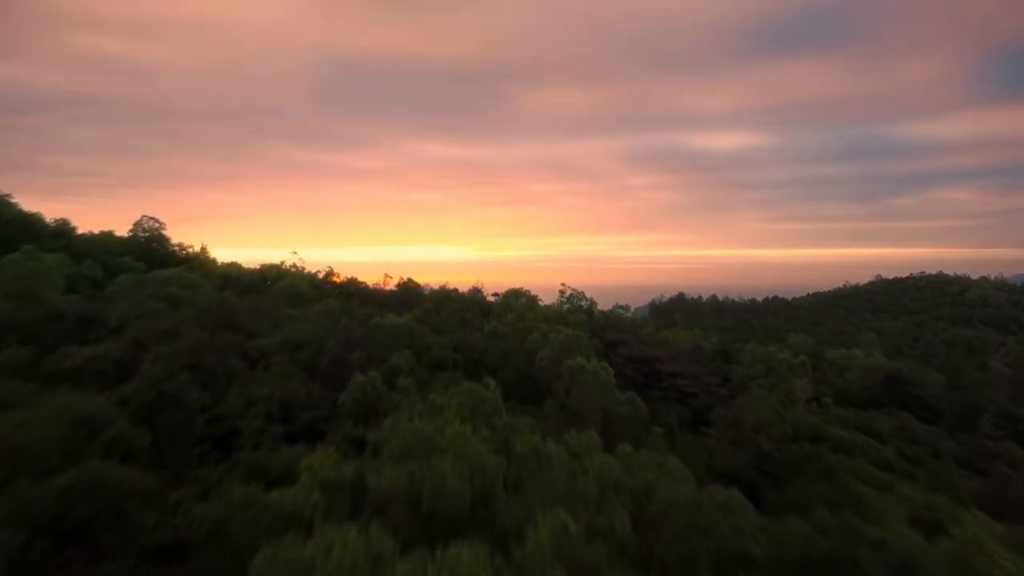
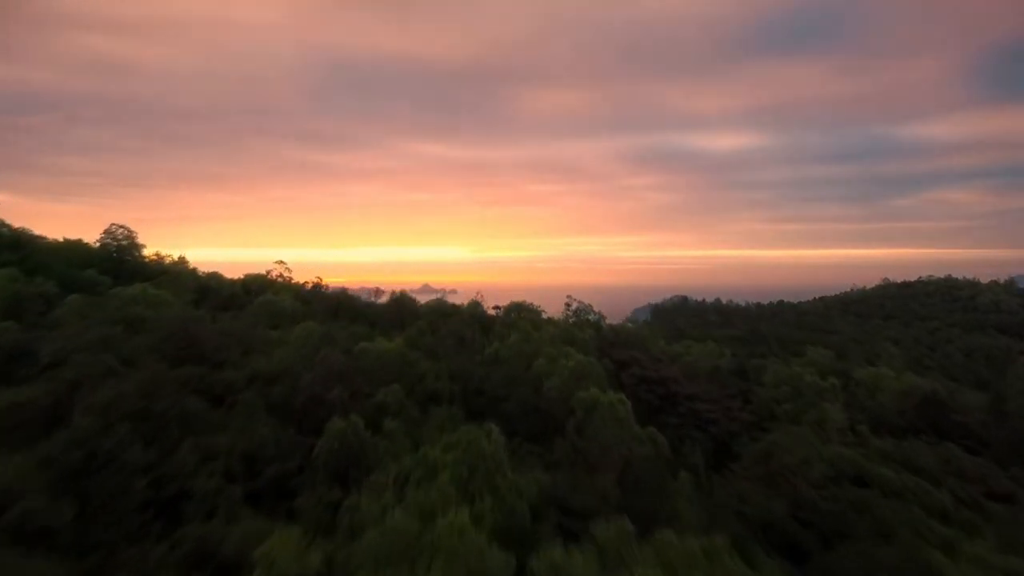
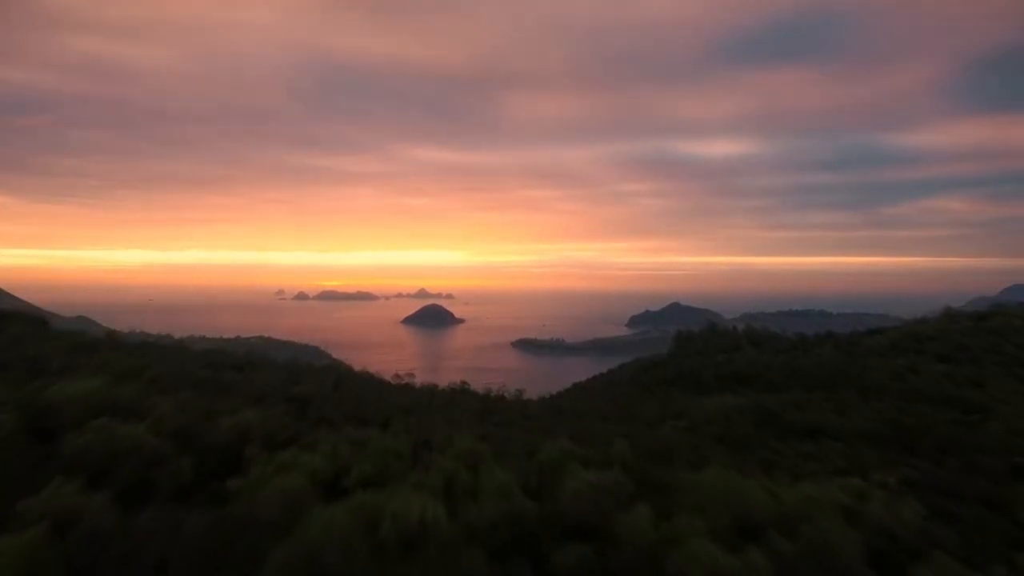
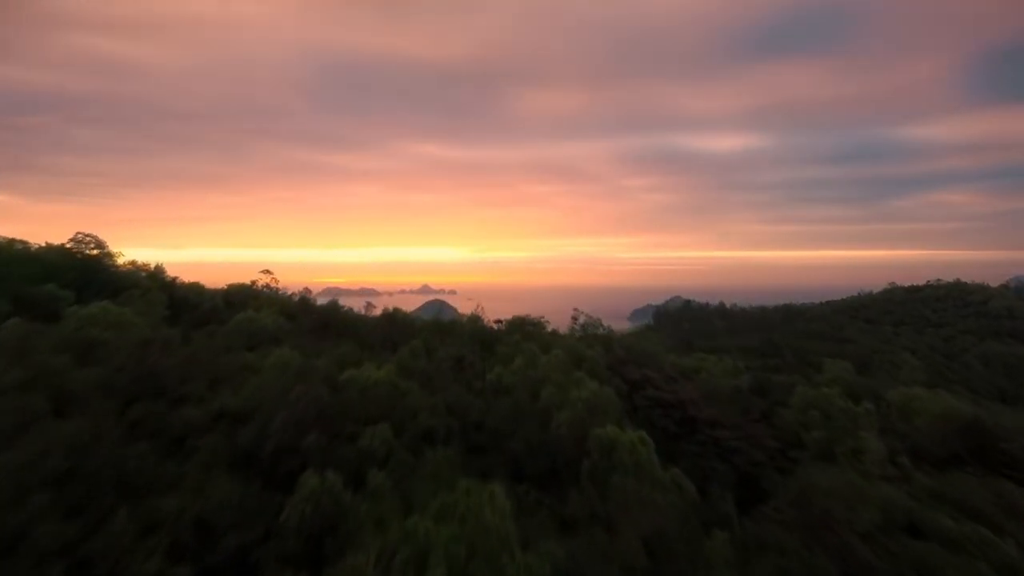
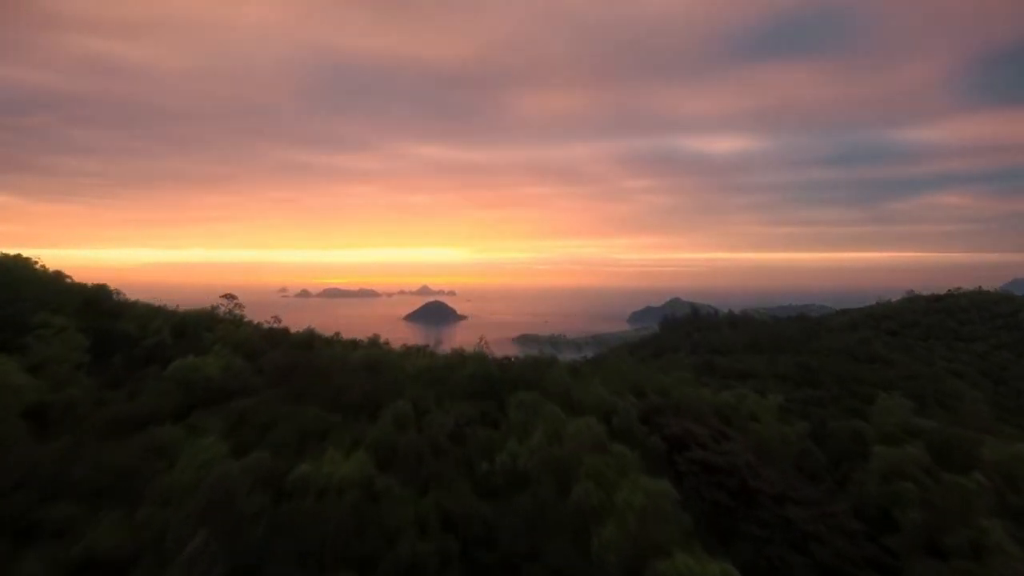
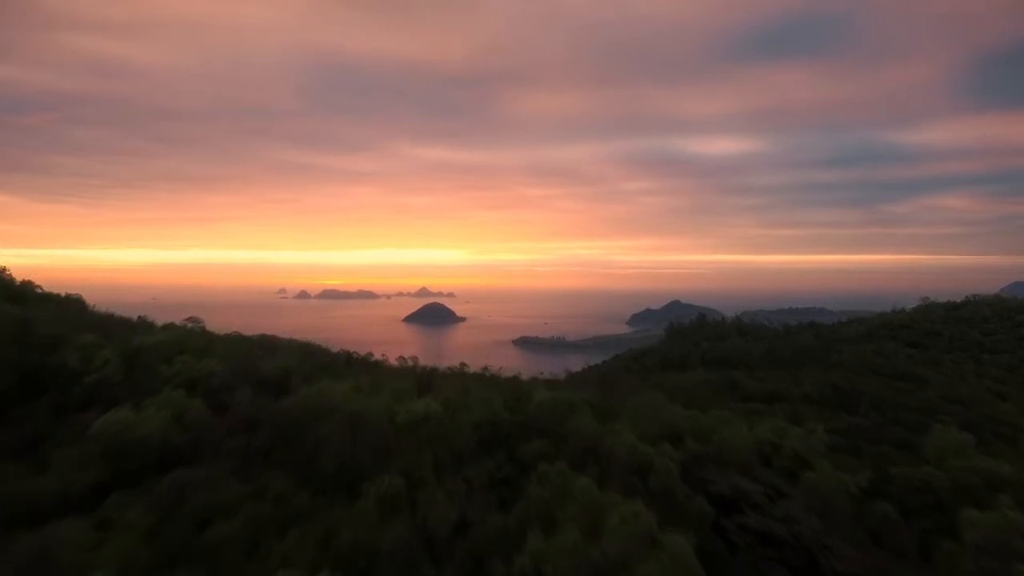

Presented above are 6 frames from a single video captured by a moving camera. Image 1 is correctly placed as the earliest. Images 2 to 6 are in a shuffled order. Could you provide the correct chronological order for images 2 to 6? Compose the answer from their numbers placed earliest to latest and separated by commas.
2, 4, 5, 6, 3
